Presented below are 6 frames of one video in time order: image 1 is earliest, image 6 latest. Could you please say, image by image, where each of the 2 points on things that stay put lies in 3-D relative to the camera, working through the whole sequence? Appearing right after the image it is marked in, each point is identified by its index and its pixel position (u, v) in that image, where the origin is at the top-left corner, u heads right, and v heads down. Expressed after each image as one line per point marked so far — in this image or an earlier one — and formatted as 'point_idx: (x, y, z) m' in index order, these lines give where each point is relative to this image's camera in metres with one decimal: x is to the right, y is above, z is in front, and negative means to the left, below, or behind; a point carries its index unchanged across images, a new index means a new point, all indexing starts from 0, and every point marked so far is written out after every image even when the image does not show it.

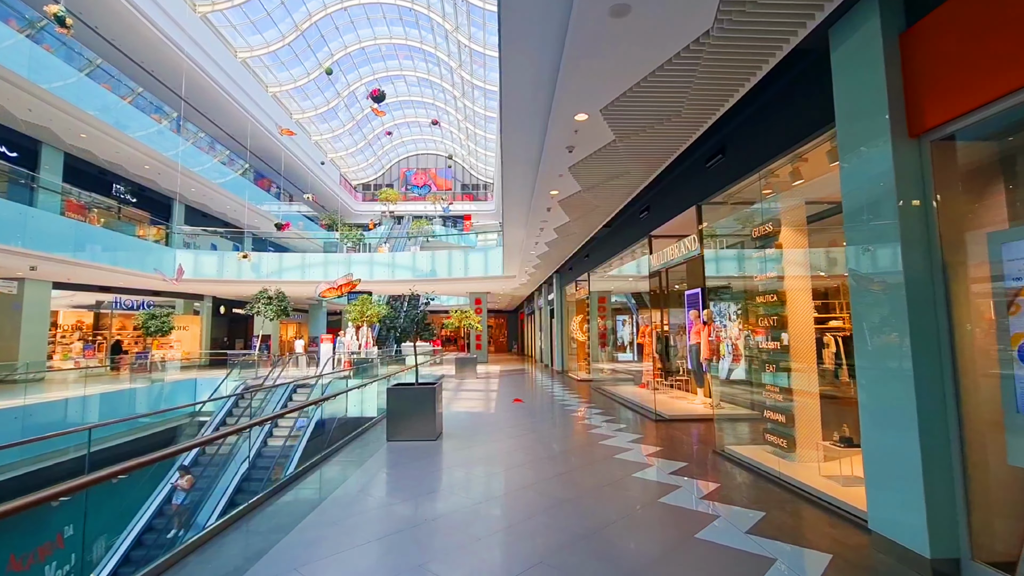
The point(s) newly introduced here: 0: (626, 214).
0: (+1.7, +1.1, +7.4) m
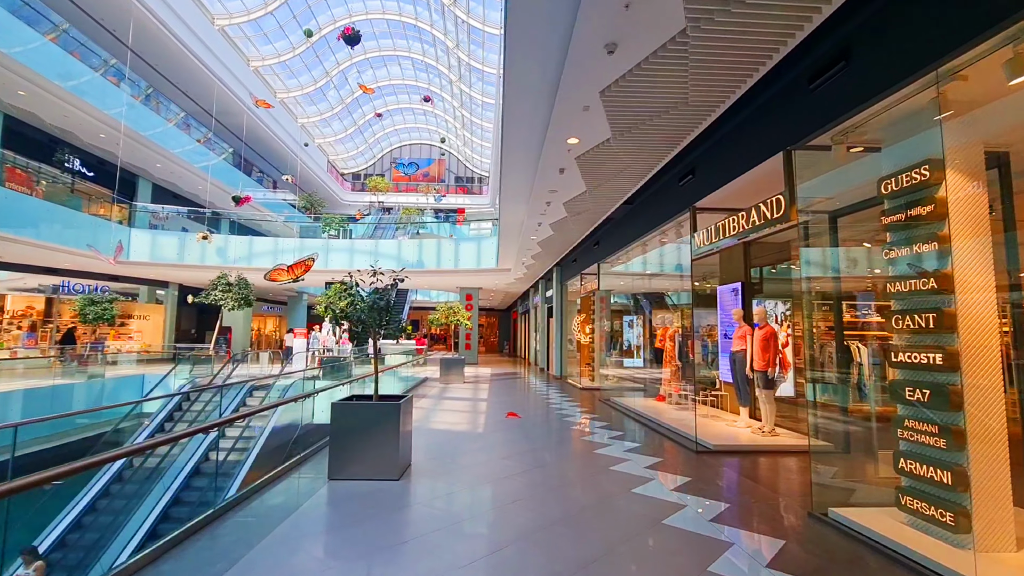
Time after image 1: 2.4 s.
0: (+1.7, +1.2, +5.9) m
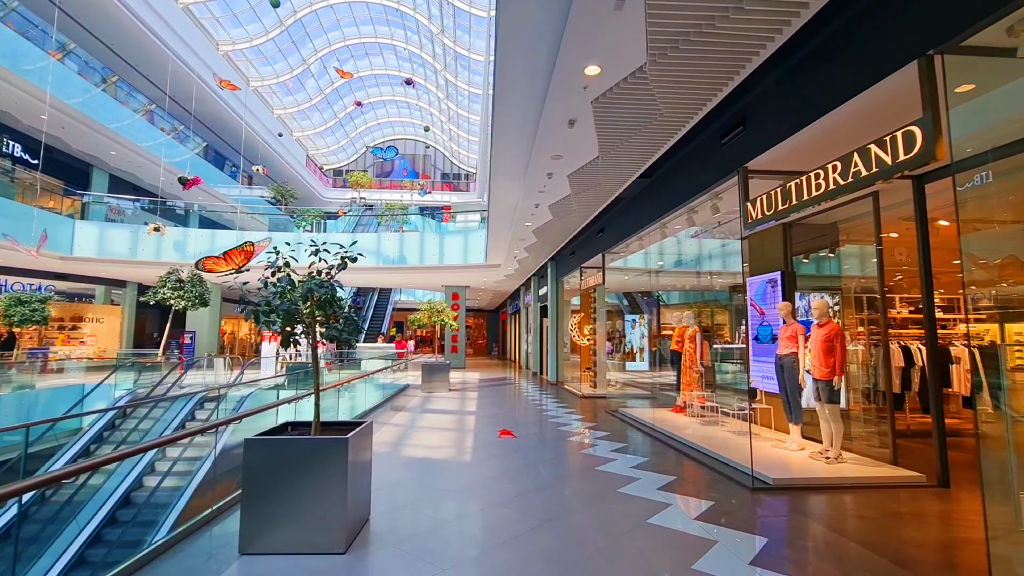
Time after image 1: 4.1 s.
0: (+1.6, +1.3, +4.9) m
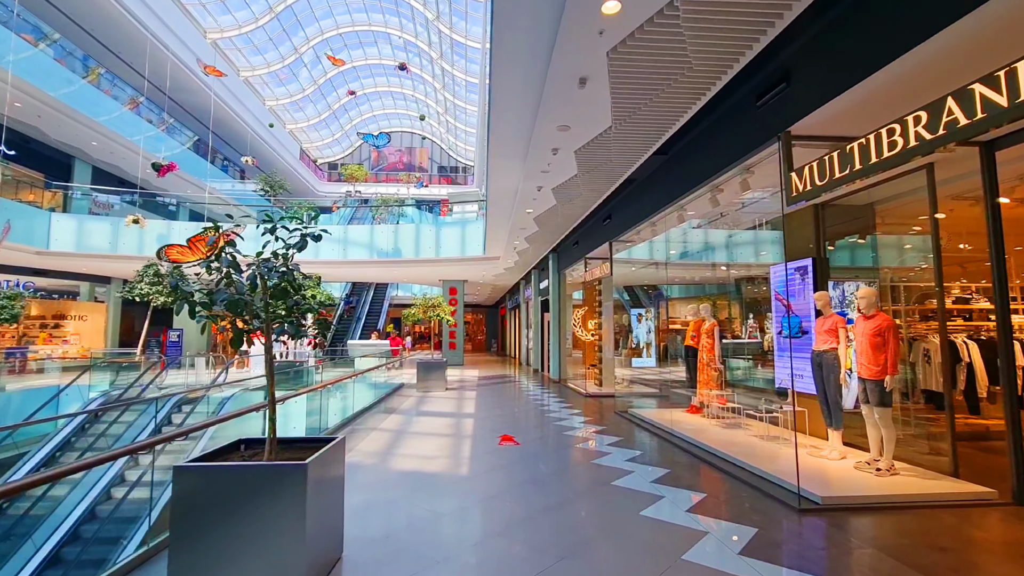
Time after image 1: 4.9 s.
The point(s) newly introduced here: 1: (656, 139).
0: (+1.6, +1.4, +4.4) m
1: (+1.3, +1.3, +4.4) m
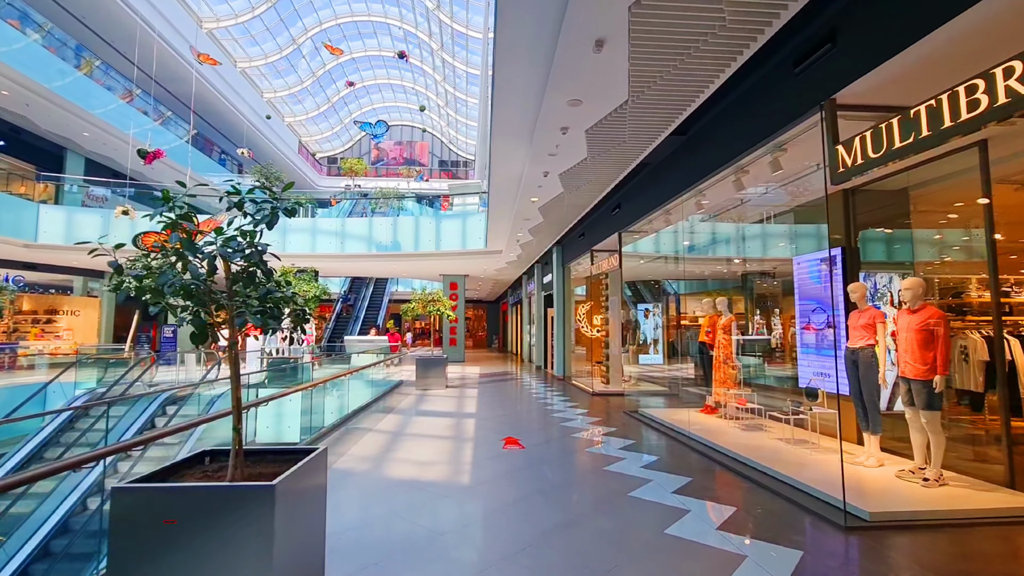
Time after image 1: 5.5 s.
0: (+1.7, +1.5, +4.0) m
1: (+1.3, +1.4, +4.1) m
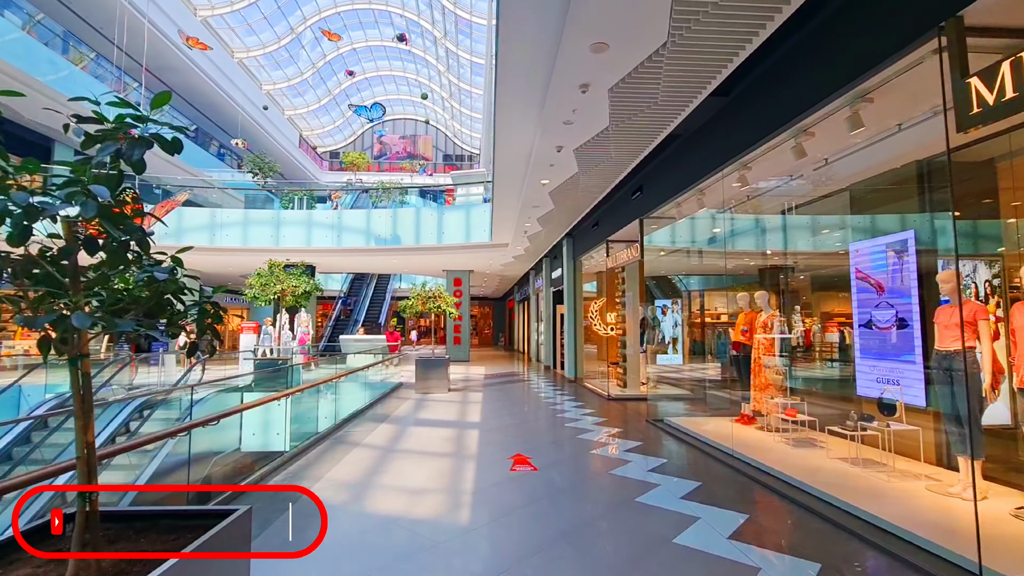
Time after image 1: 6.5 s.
0: (+1.7, +1.5, +3.3) m
1: (+1.4, +1.4, +3.4) m
